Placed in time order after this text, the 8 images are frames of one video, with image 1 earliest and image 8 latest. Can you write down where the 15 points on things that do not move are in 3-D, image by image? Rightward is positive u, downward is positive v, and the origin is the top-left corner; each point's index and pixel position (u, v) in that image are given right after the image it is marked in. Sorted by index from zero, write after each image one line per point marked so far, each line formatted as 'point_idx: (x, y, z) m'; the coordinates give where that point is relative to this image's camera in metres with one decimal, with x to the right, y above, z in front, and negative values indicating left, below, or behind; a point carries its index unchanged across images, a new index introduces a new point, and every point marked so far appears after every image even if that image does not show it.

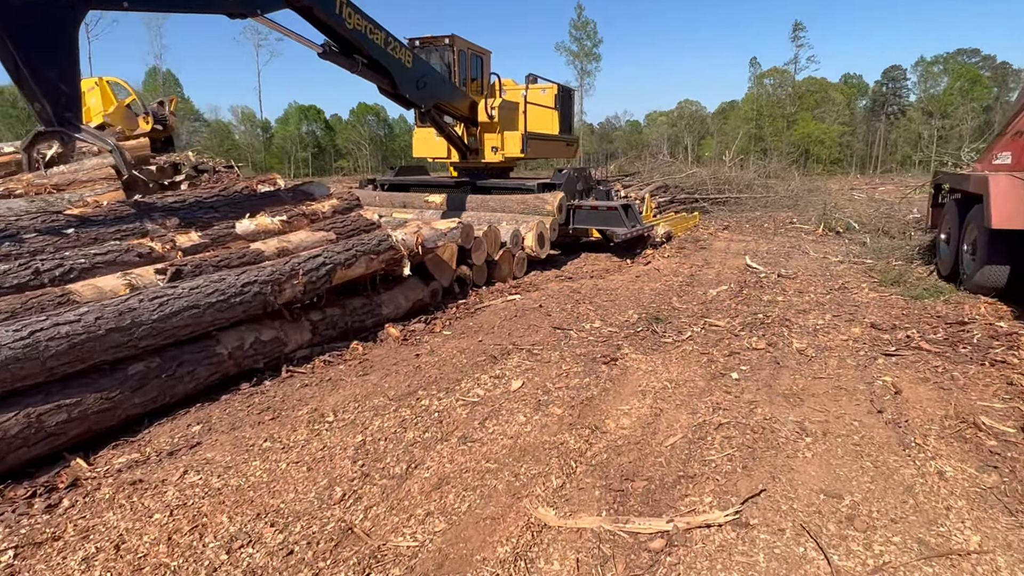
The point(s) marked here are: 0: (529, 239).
0: (+0.2, +0.8, +9.5) m
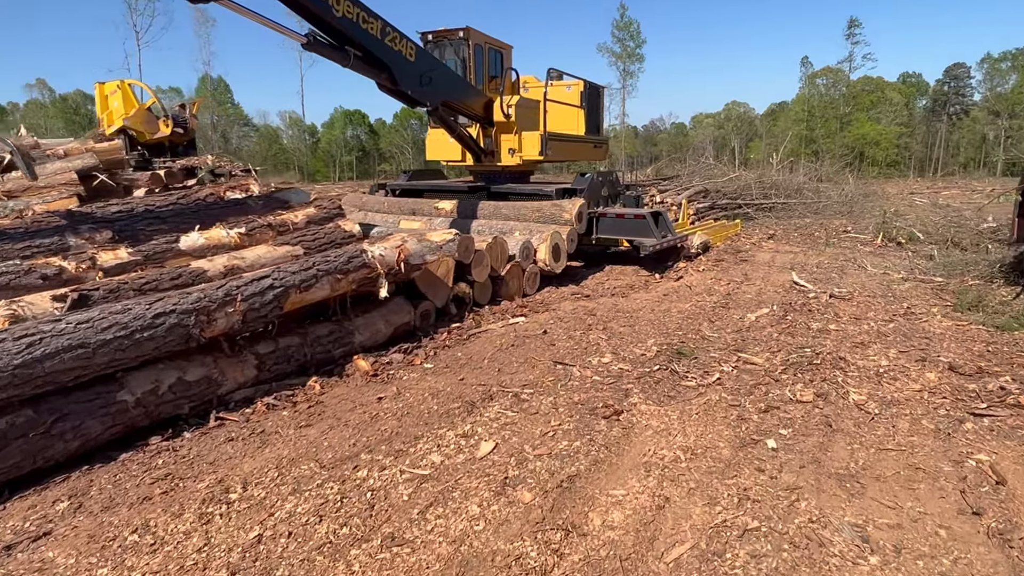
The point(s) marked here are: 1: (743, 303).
0: (+0.4, +0.5, +8.5) m
1: (+2.9, -0.2, +7.9) m
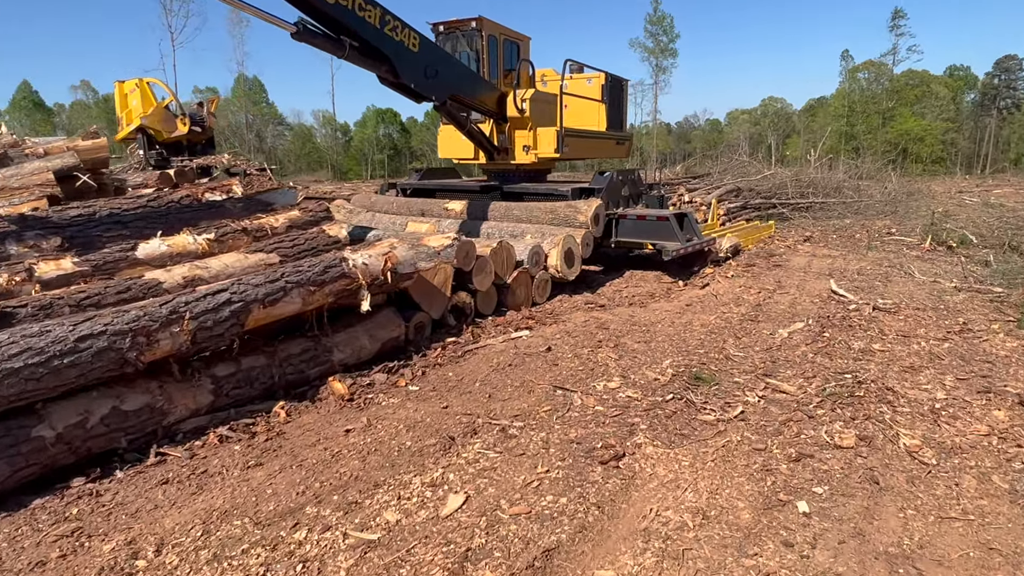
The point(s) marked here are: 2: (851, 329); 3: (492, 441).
0: (+0.5, +0.4, +7.9) m
1: (+3.0, -0.3, +7.2) m
2: (+3.4, -0.4, +6.3) m
3: (-0.1, -0.9, +3.9) m
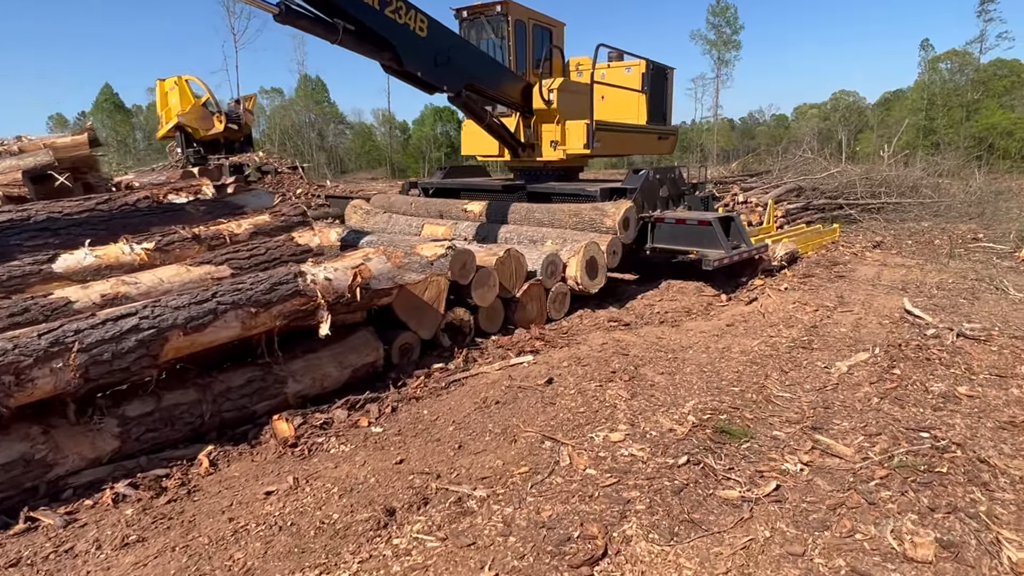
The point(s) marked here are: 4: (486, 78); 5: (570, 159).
0: (+0.7, +0.2, +6.9) m
1: (+3.1, -0.5, +6.0) m
2: (+3.4, -0.6, +5.1) m
3: (-0.3, -1.1, +3.0) m
4: (-0.4, +2.8, +8.3) m
5: (+0.9, +2.0, +9.4) m
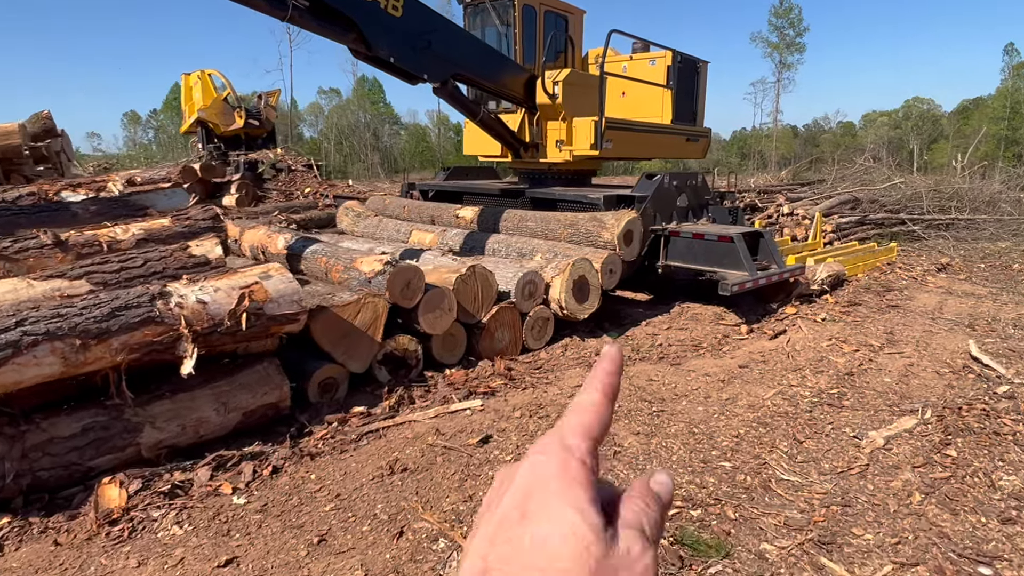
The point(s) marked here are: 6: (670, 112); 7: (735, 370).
0: (+0.4, 0.0, +5.8) m
1: (+2.7, -0.8, +4.7) m
2: (+3.0, -0.9, +3.8) m
3: (-1.0, -1.3, +2.0) m
4: (-0.4, +2.6, +7.3) m
5: (+0.9, +1.7, +8.3) m
6: (+2.3, +2.6, +9.1) m
7: (+1.9, -0.7, +5.3) m
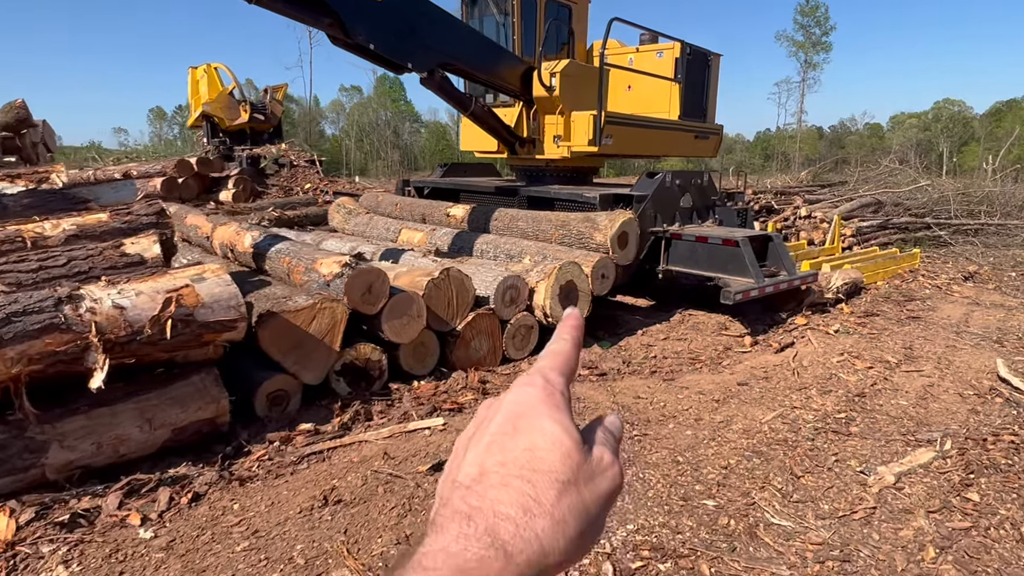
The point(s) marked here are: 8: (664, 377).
0: (+0.2, 0.0, +5.4) m
1: (+2.5, -0.9, +4.2) m
2: (+2.7, -1.0, +3.3) m
3: (-1.3, -1.3, +1.6) m
4: (-0.5, +2.5, +6.9) m
5: (+0.8, +1.6, +7.9) m
6: (+2.3, +2.5, +8.6) m
7: (+1.7, -0.8, +4.9) m
8: (+1.2, -0.7, +5.1) m
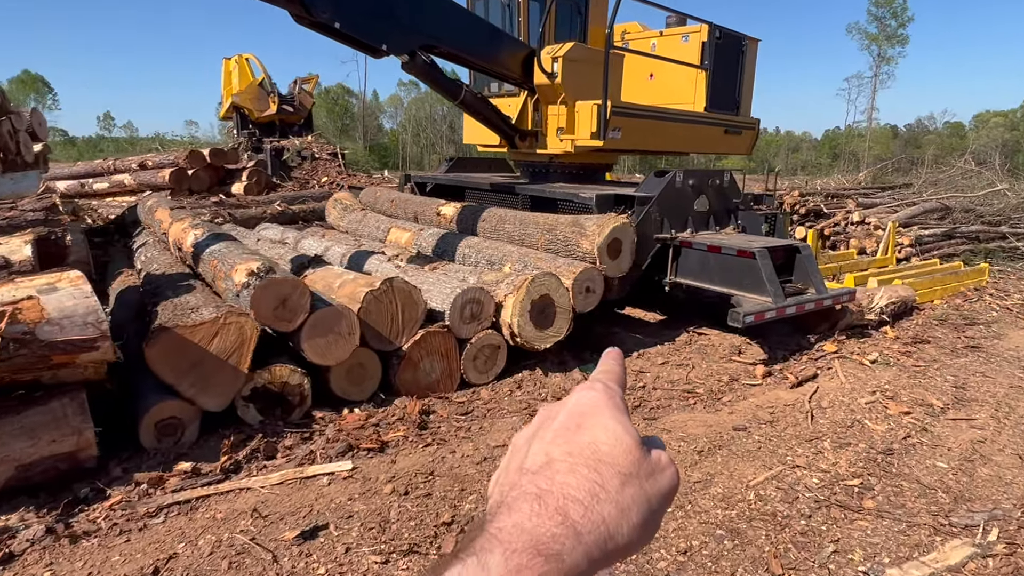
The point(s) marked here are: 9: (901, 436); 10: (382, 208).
0: (0.0, -0.1, +4.7) m
1: (+2.1, -1.1, +3.3) m
2: (+2.2, -1.2, +2.4) m
3: (-1.9, -1.4, +1.0) m
4: (-0.5, +2.5, +6.2) m
5: (+0.8, +1.5, +7.1) m
6: (+2.3, +2.3, +7.7) m
7: (+1.4, -0.9, +4.0) m
8: (+0.9, -0.9, +4.3) m
9: (+2.5, -1.0, +4.1) m
10: (-1.7, +1.1, +8.3) m
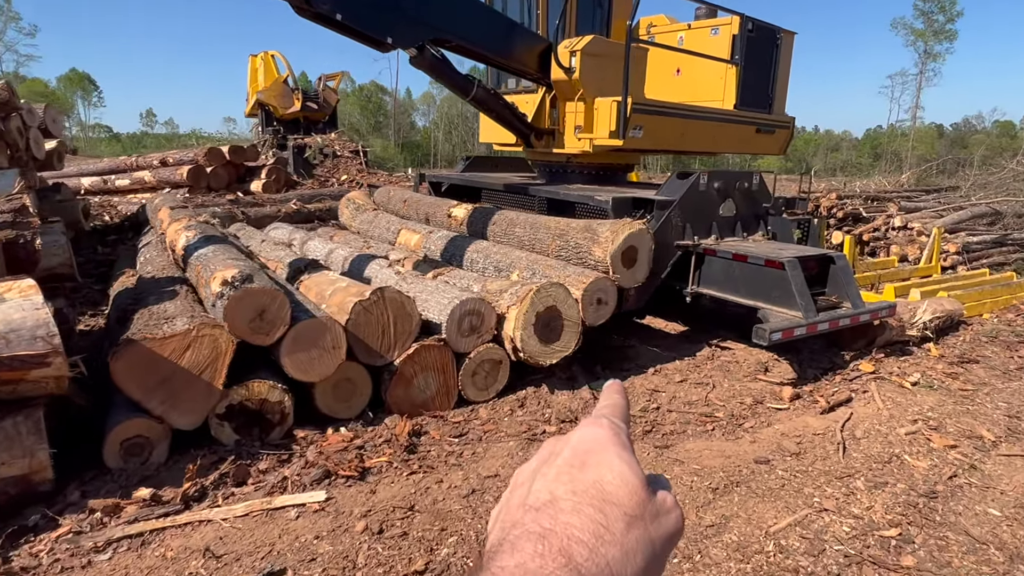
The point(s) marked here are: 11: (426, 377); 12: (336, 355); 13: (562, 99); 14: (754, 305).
0: (0.0, -0.2, +4.3) m
1: (+2.0, -1.2, +2.9) m
2: (+2.1, -1.3, +1.9) m
3: (-2.0, -1.4, +0.8) m
4: (-0.4, +2.4, +5.8) m
5: (+1.0, +1.5, +6.7) m
6: (+2.5, +2.2, +7.2) m
7: (+1.3, -1.0, +3.6) m
8: (+0.9, -1.0, +3.9) m
9: (+2.5, -1.1, +3.6) m
10: (-1.5, +1.0, +8.1) m
11: (-0.6, -0.6, +4.0) m
12: (-1.1, -0.4, +3.7) m
13: (+0.5, +2.0, +6.6) m
14: (+2.0, -0.1, +5.2) m
